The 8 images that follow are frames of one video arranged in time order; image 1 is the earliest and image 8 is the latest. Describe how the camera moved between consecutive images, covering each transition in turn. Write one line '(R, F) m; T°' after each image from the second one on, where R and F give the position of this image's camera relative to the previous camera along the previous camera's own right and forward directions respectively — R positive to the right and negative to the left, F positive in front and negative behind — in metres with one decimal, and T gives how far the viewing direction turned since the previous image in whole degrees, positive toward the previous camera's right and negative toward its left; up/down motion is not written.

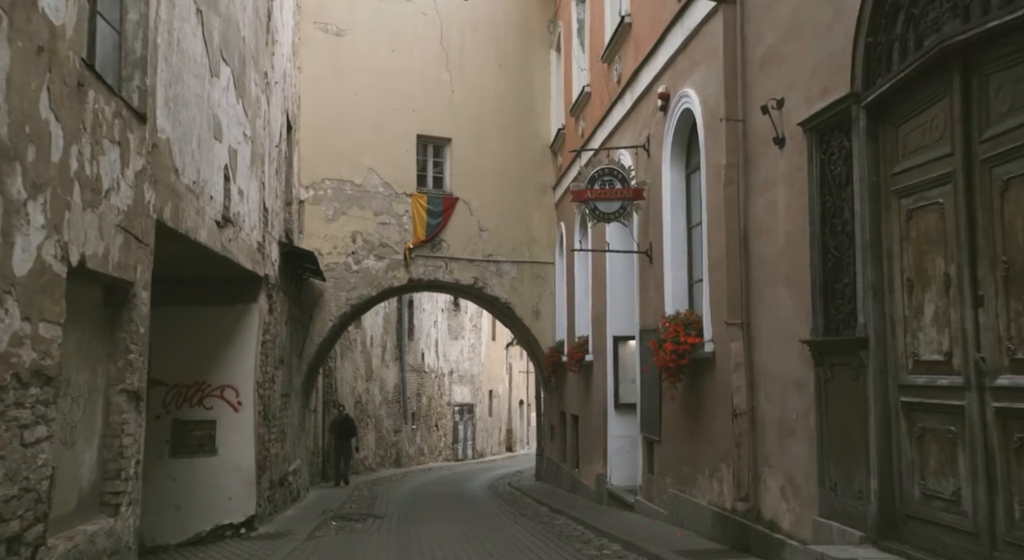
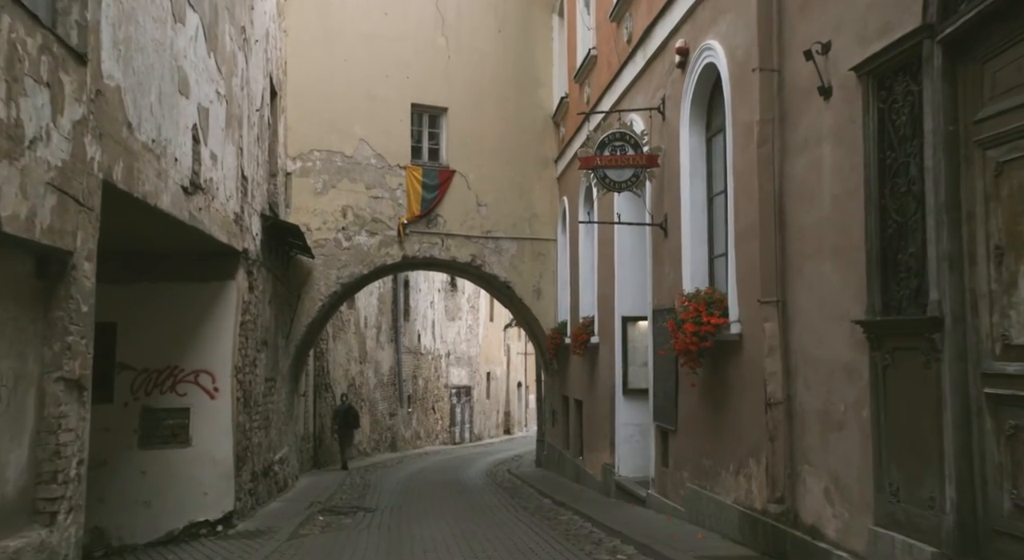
(-0.1, +1.0) m; 0°
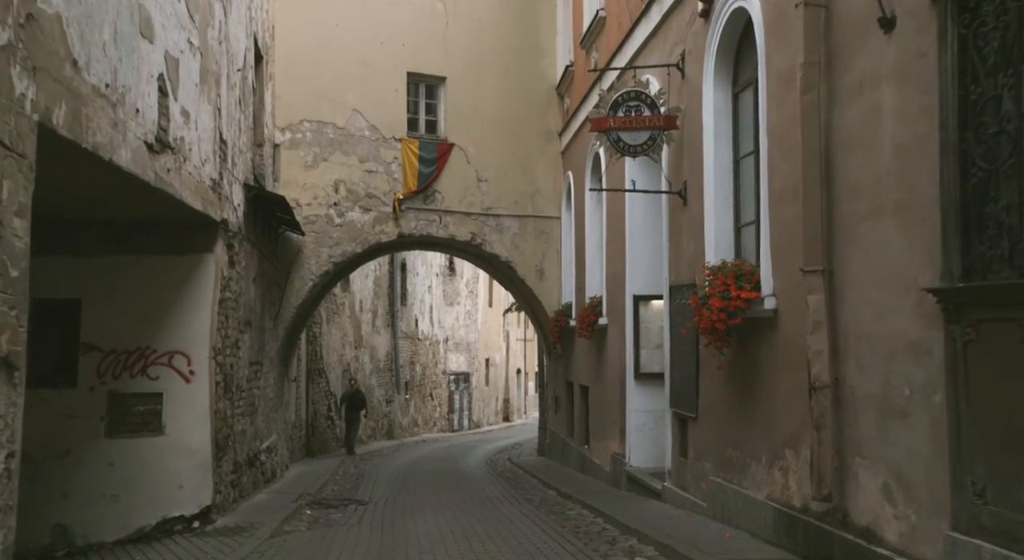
(-0.1, +0.9) m; 0°
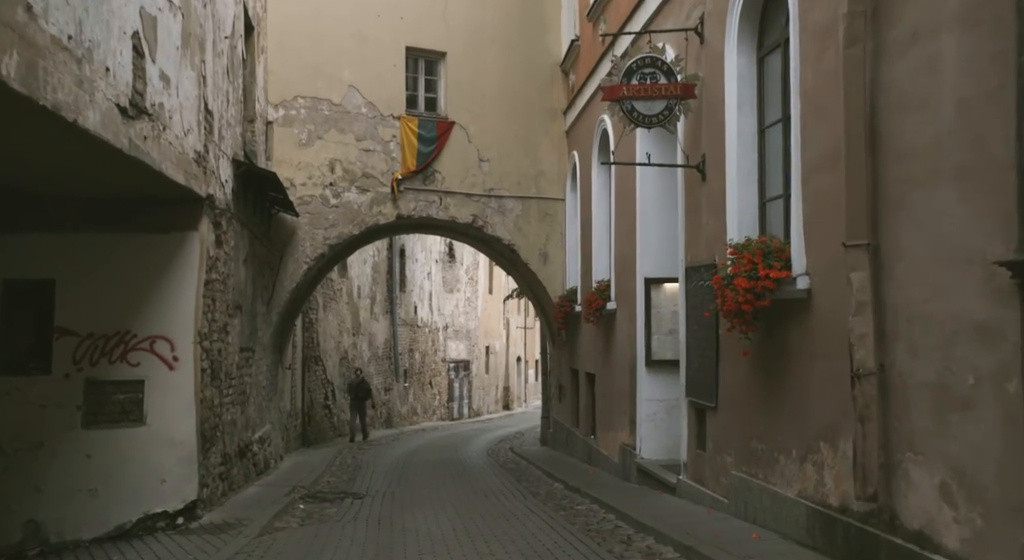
(-0.1, +0.6) m; 0°
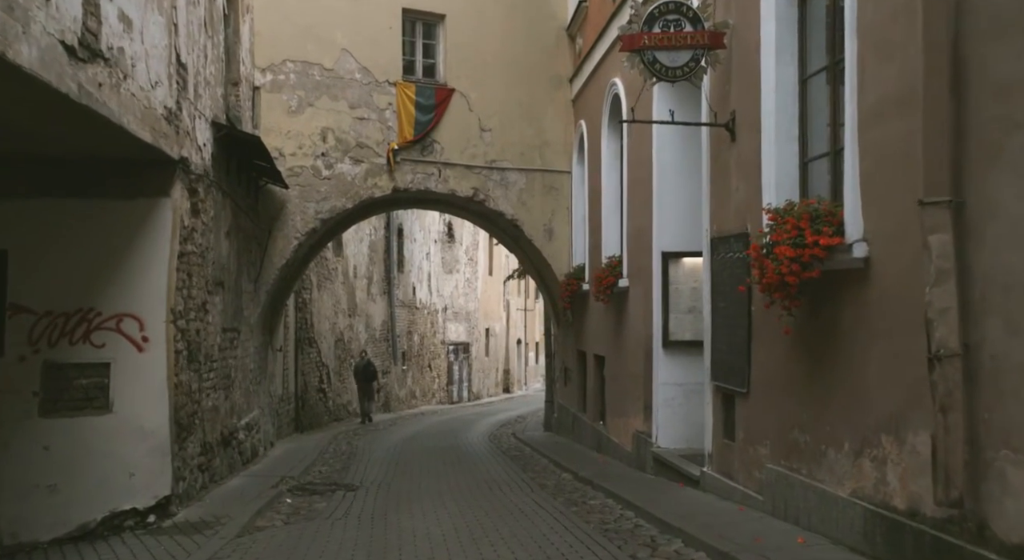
(-0.1, +0.9) m; 0°
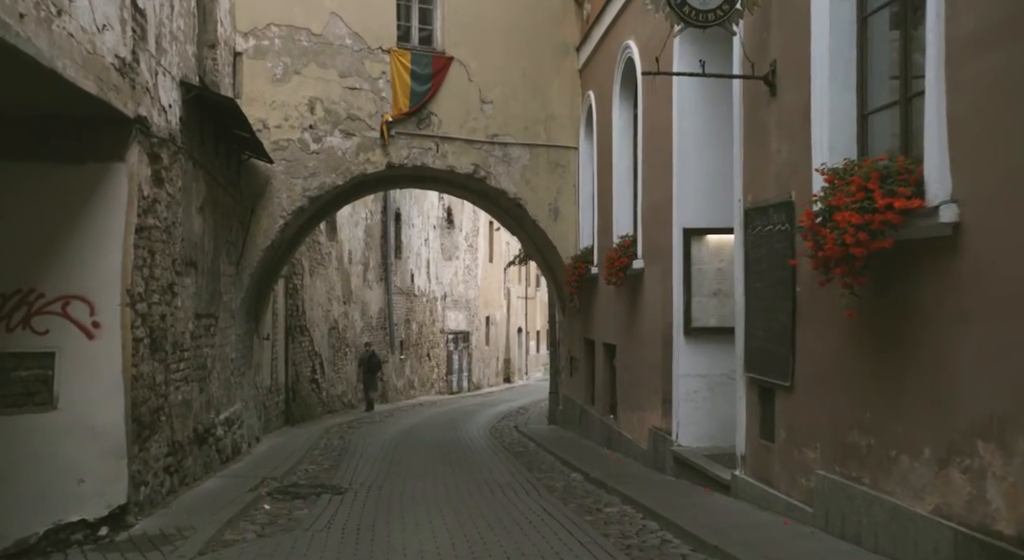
(0.0, +1.1) m; 0°
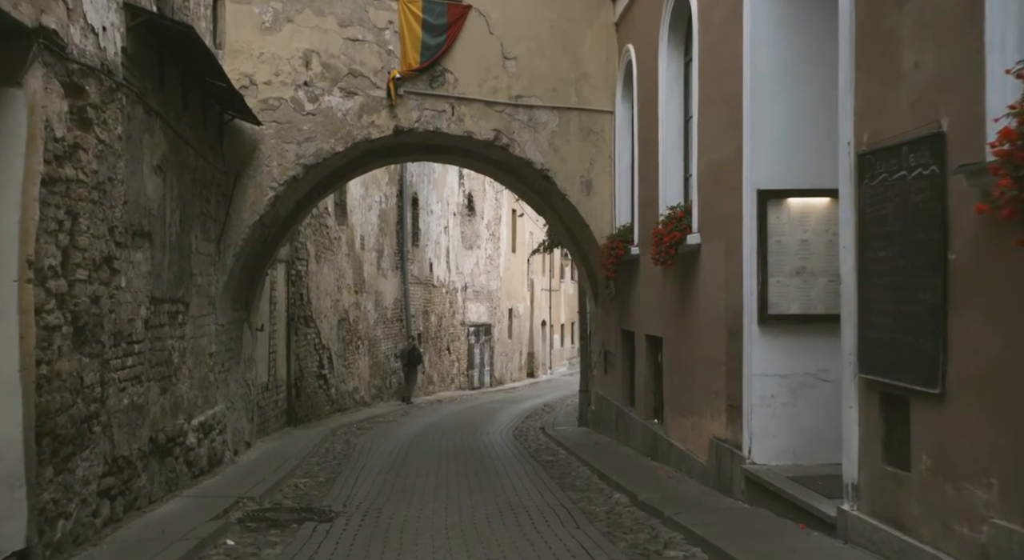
(-0.1, +1.9) m; -1°
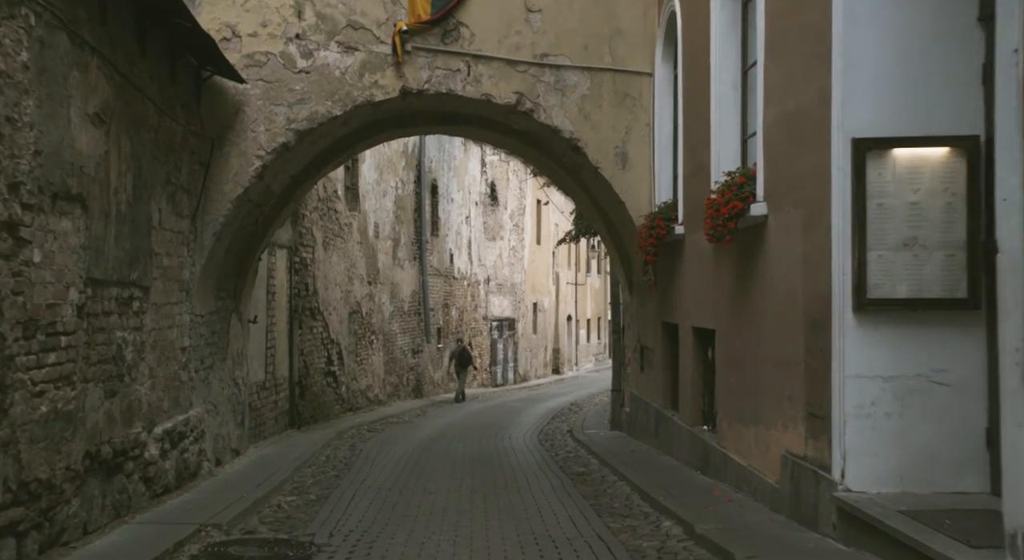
(0.0, +1.6) m; -2°
